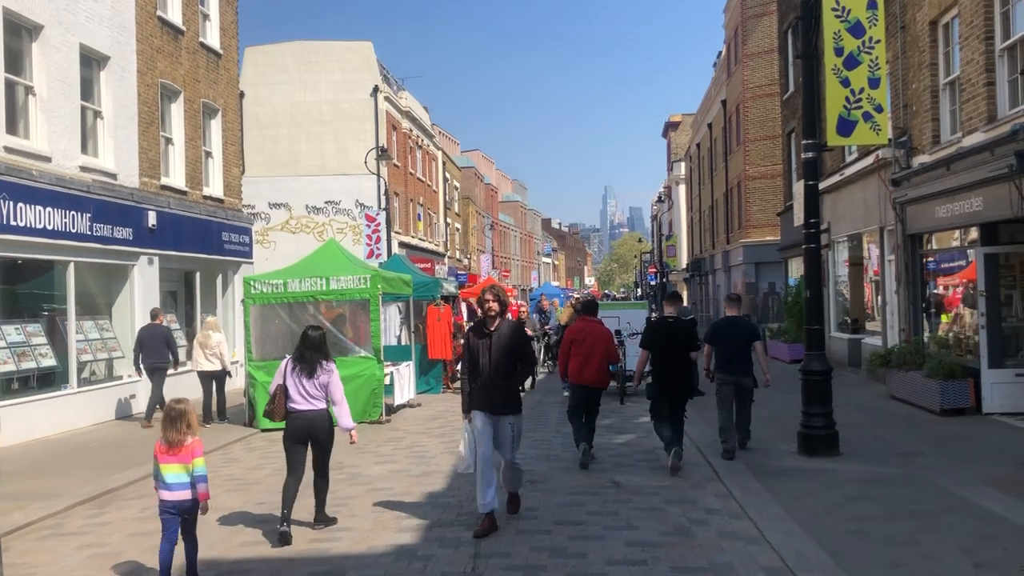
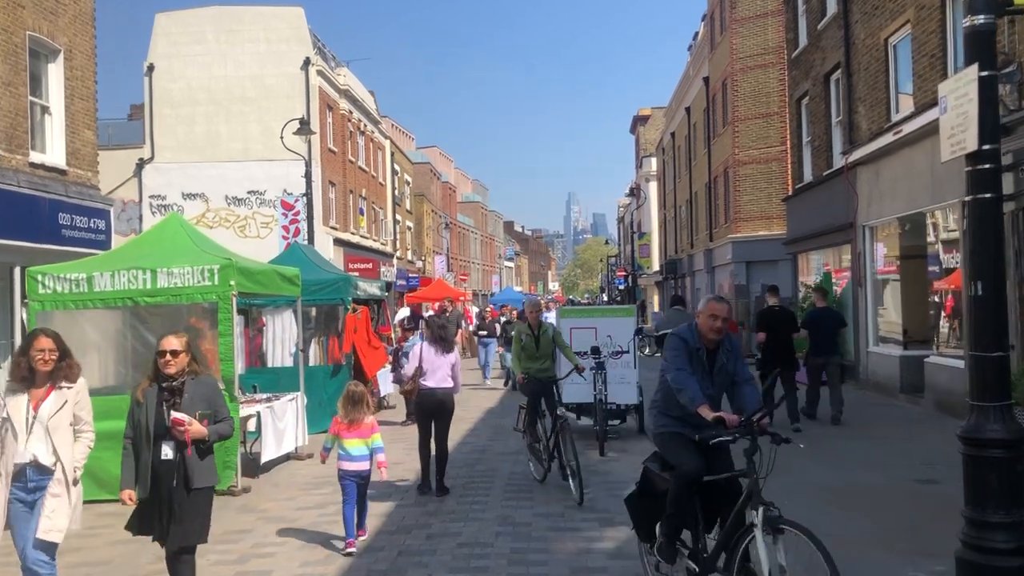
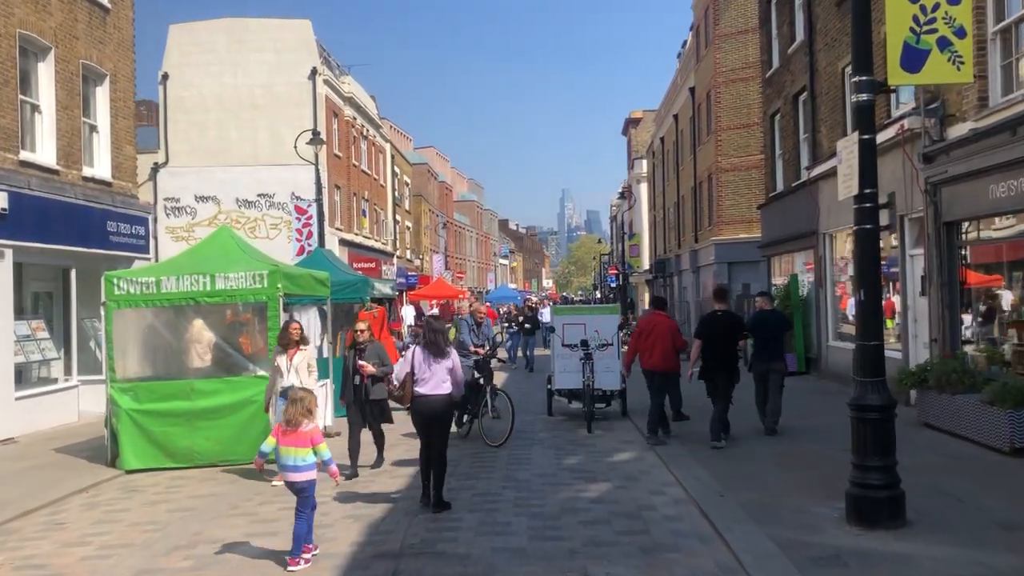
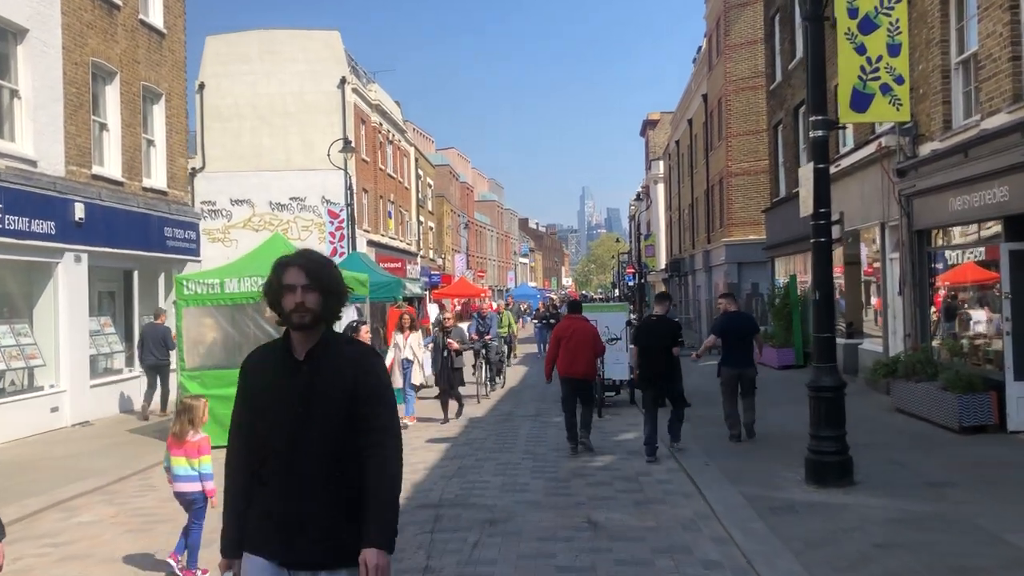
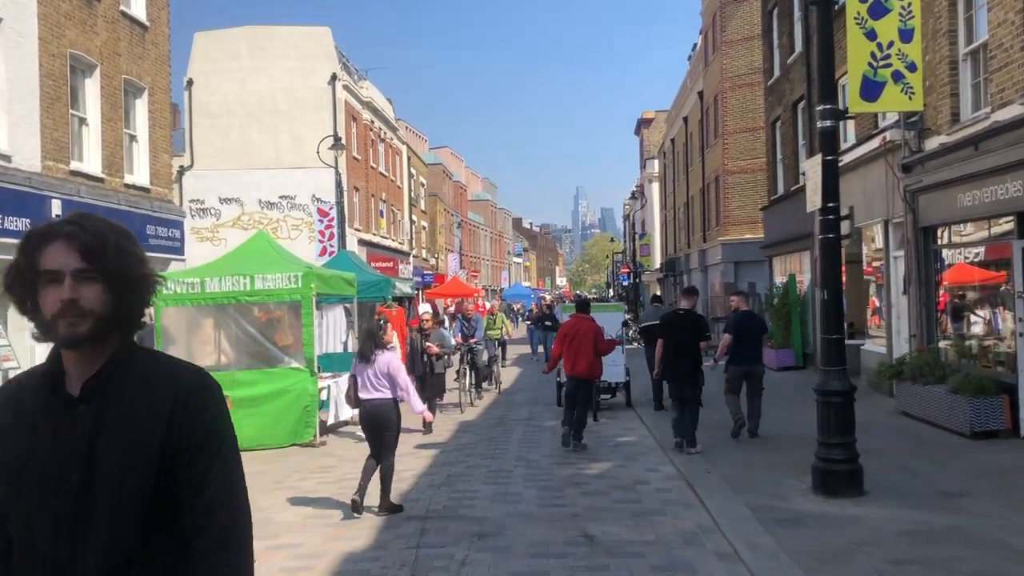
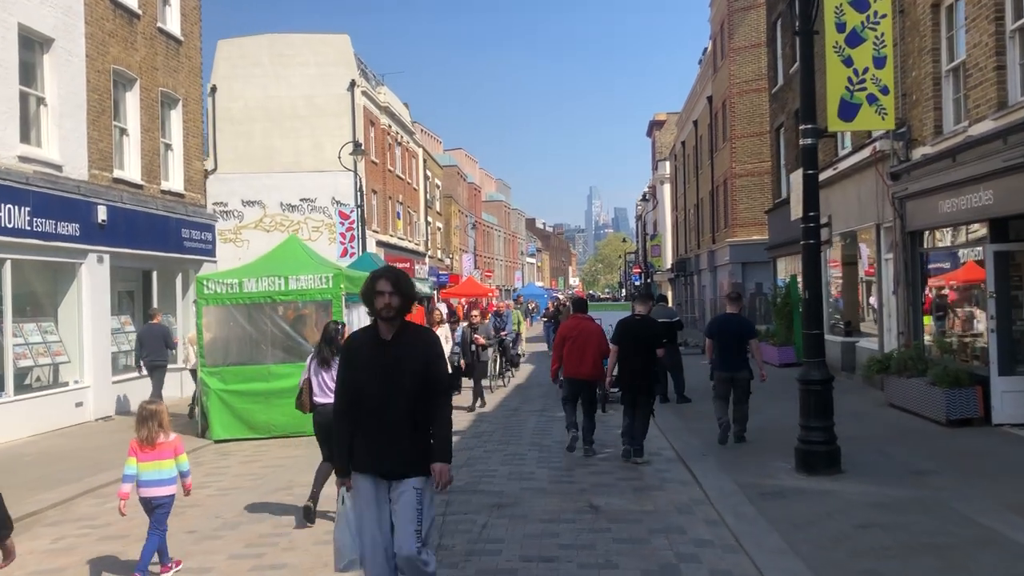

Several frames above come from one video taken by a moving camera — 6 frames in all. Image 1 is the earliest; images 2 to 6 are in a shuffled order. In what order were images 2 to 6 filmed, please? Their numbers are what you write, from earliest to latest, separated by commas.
6, 4, 5, 3, 2
